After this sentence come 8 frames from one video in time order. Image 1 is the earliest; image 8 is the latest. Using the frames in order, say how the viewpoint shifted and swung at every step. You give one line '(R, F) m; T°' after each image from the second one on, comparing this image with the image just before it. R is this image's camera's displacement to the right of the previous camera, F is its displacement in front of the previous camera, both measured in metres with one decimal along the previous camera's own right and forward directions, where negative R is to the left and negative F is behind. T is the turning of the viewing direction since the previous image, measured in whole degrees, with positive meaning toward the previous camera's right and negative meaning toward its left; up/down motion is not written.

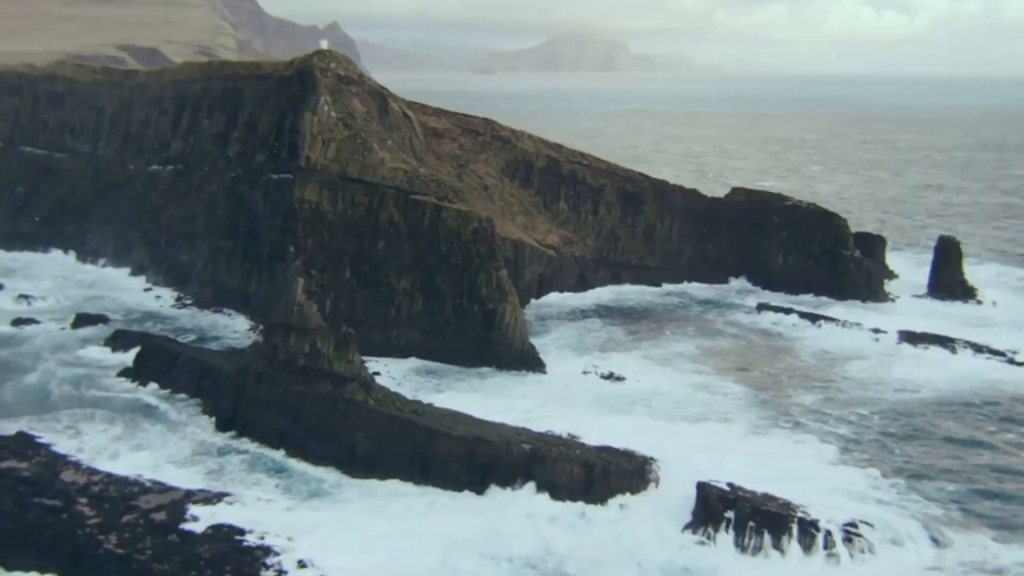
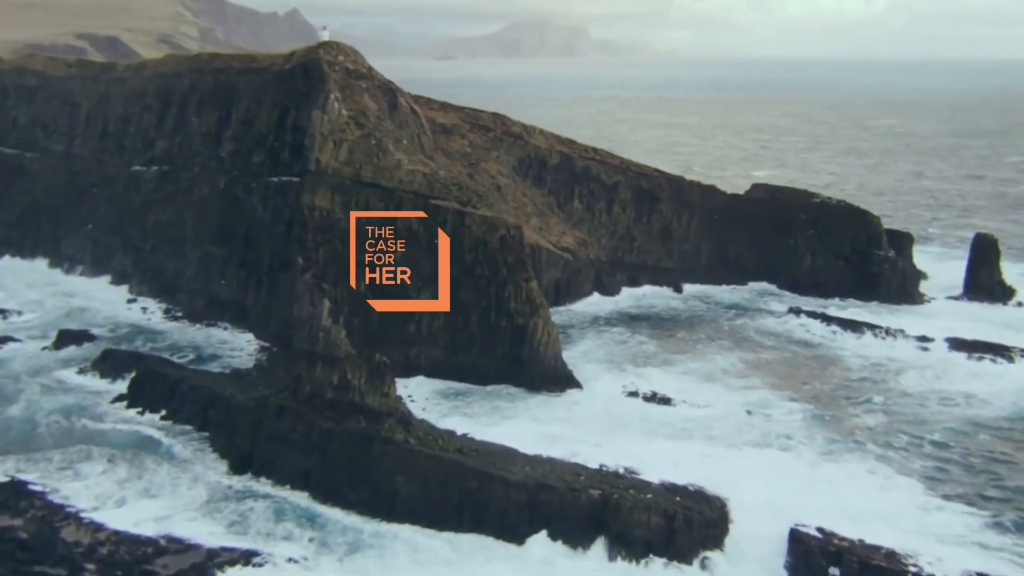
(-1.7, +2.9) m; +2°
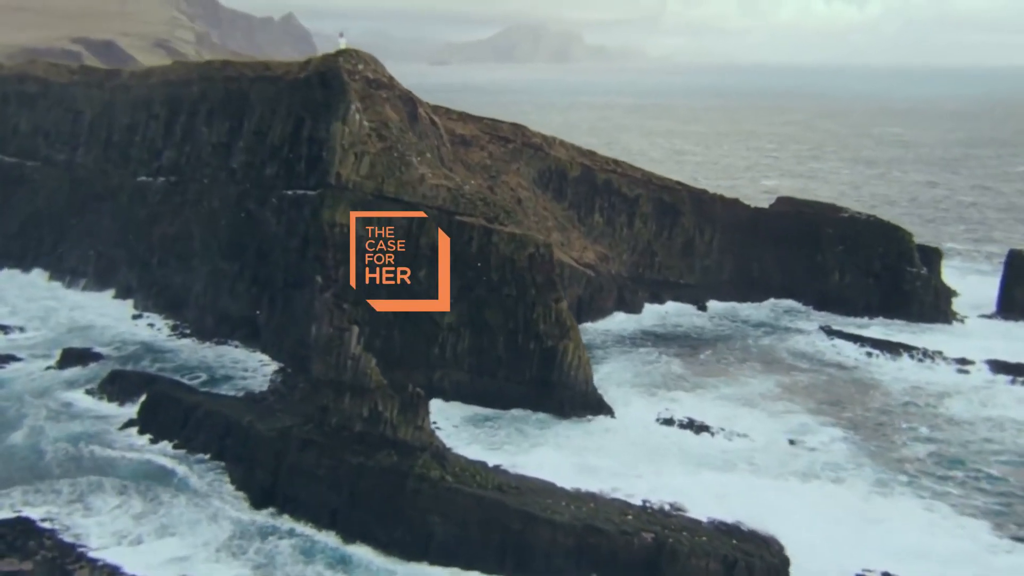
(-0.8, +1.4) m; 0°
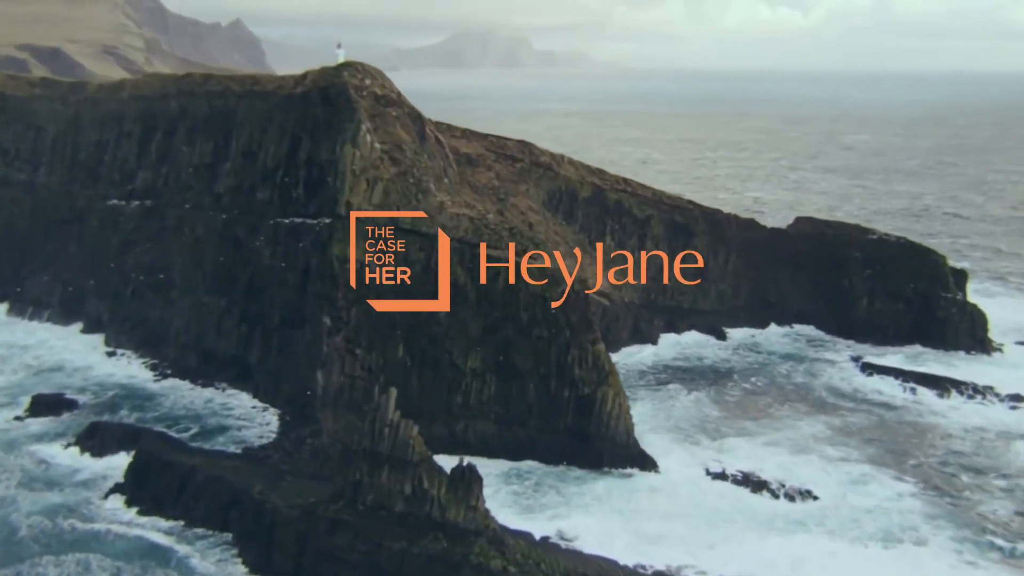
(-1.7, +3.1) m; +2°
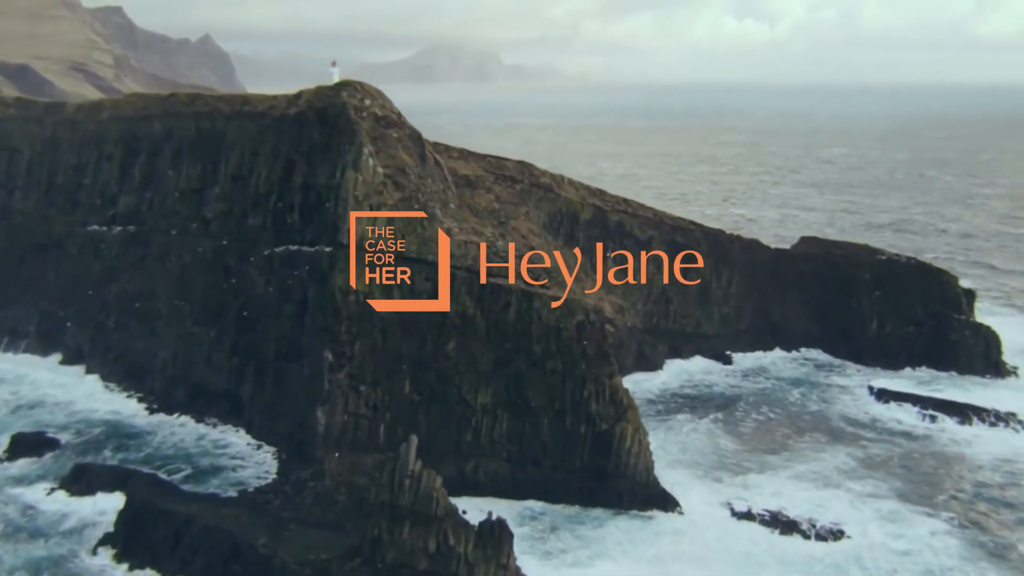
(-0.8, +1.4) m; +1°
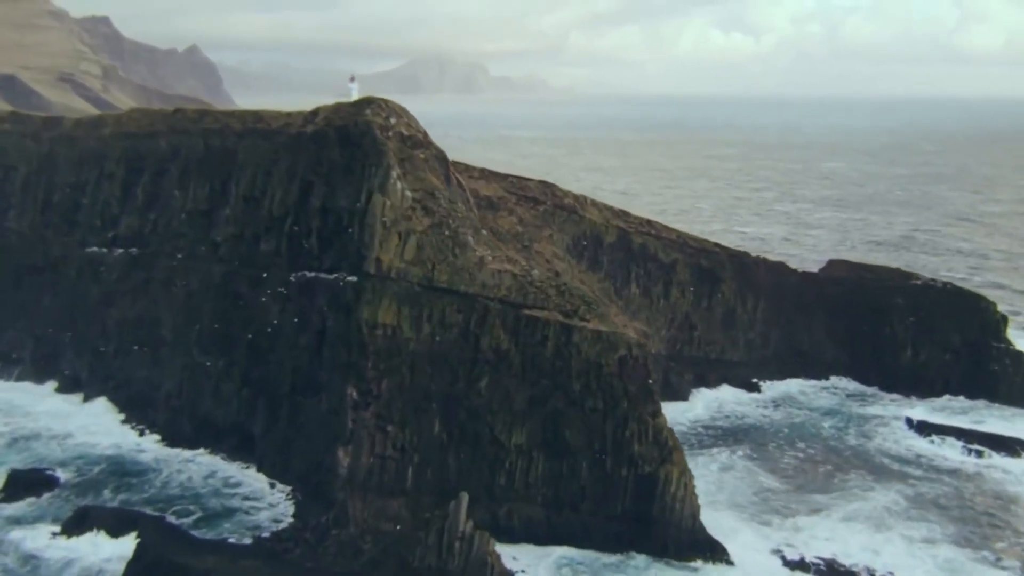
(-0.9, +1.6) m; +1°
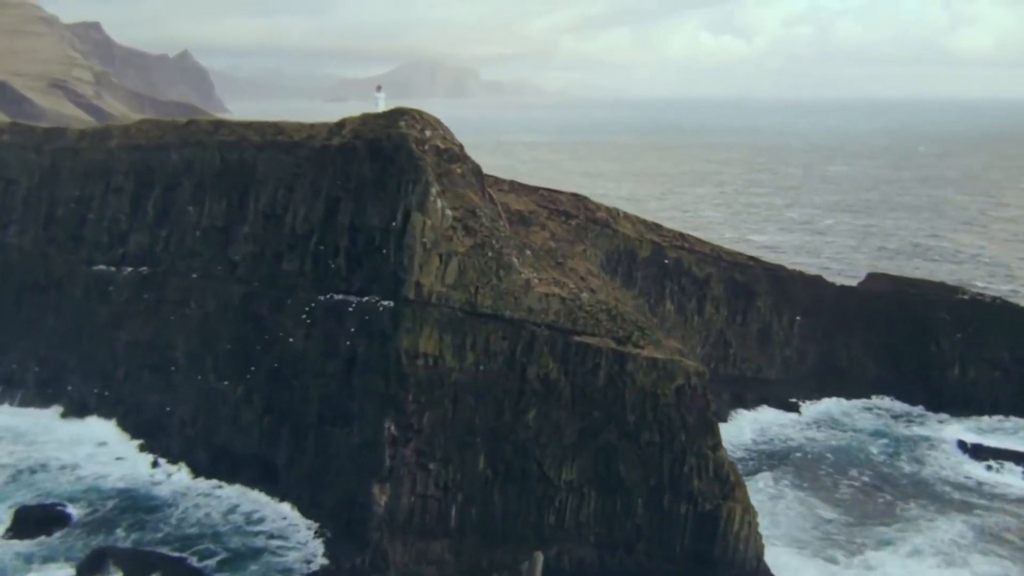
(-1.0, +1.7) m; 0°
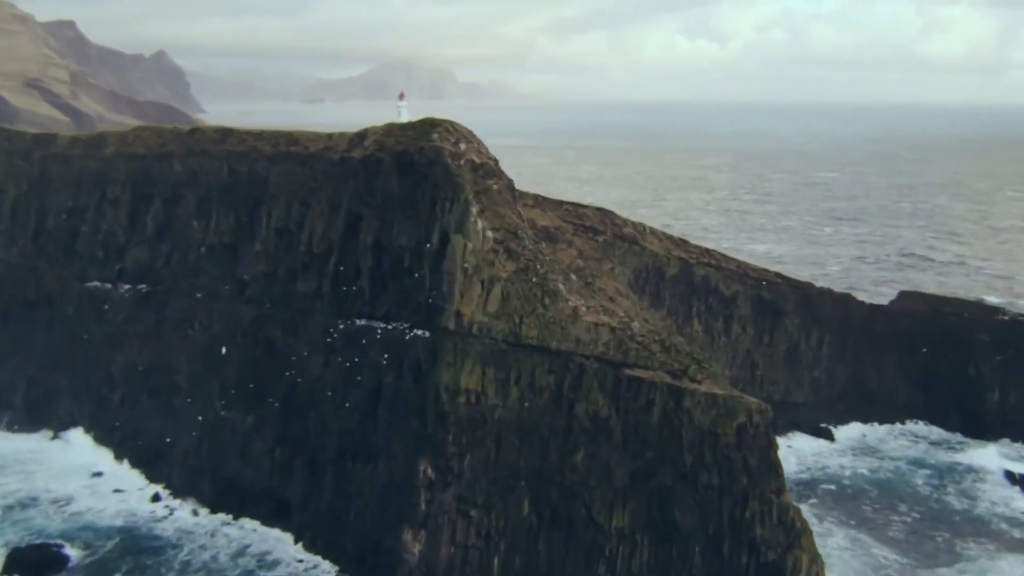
(-1.1, +1.9) m; +1°
